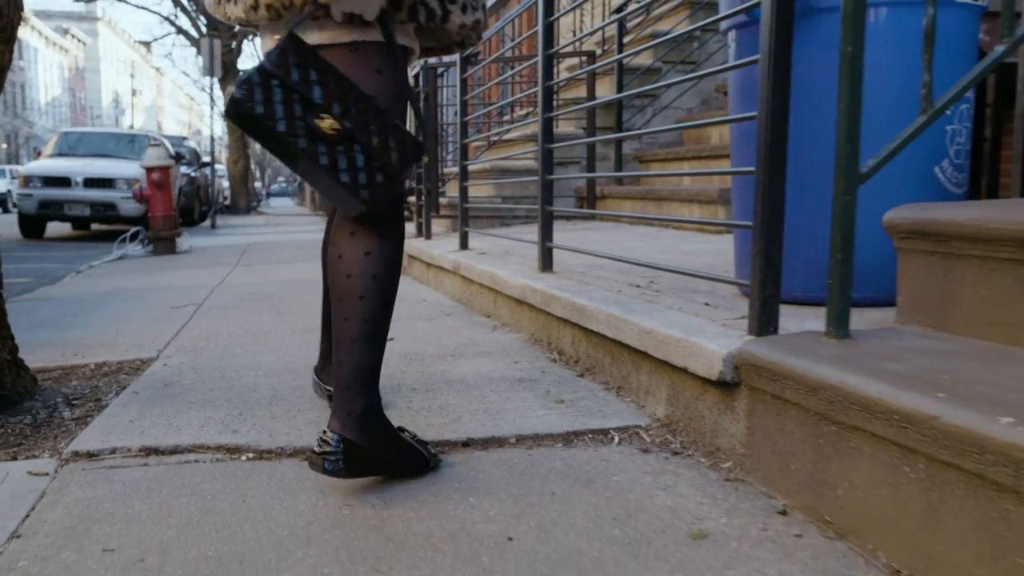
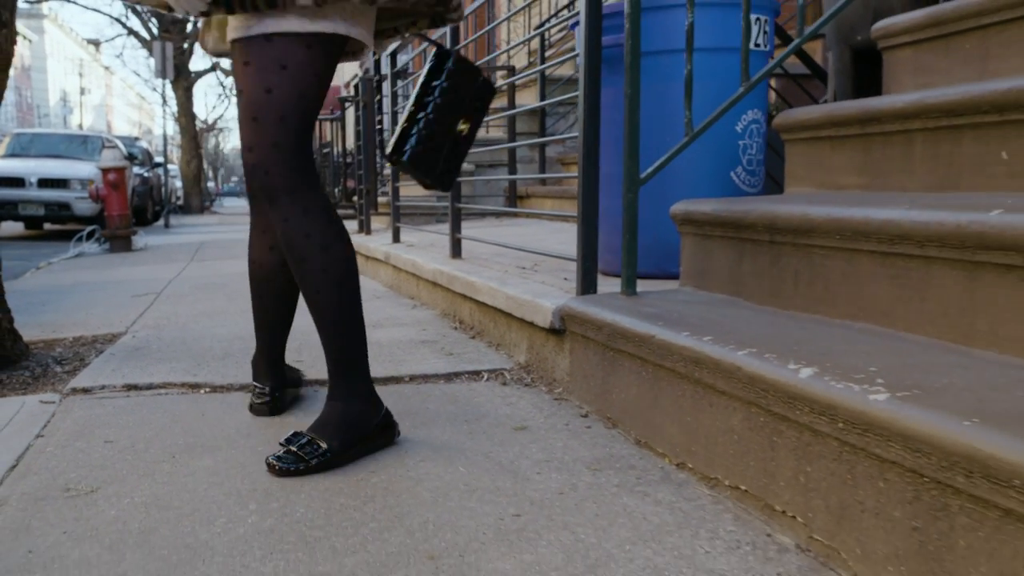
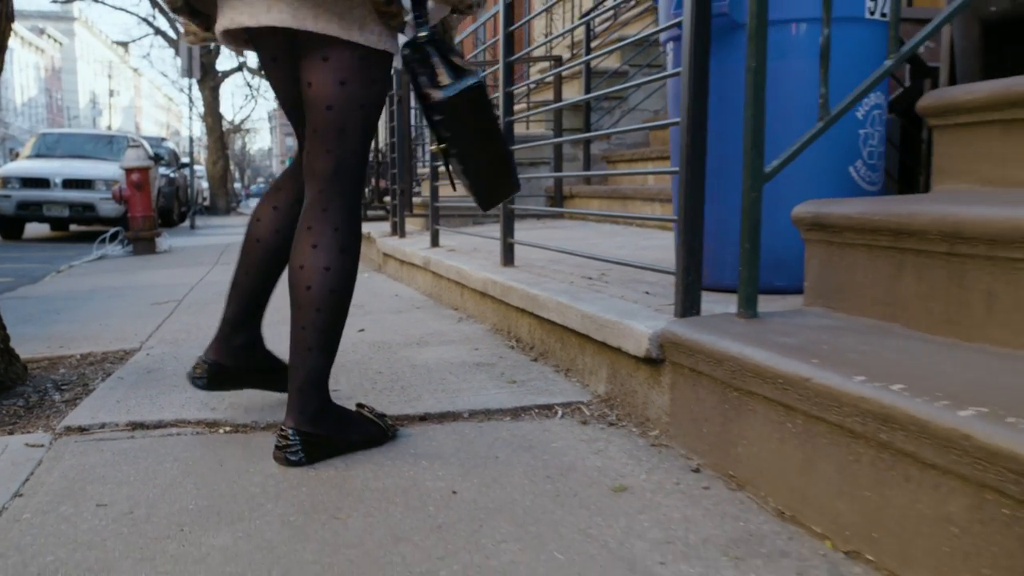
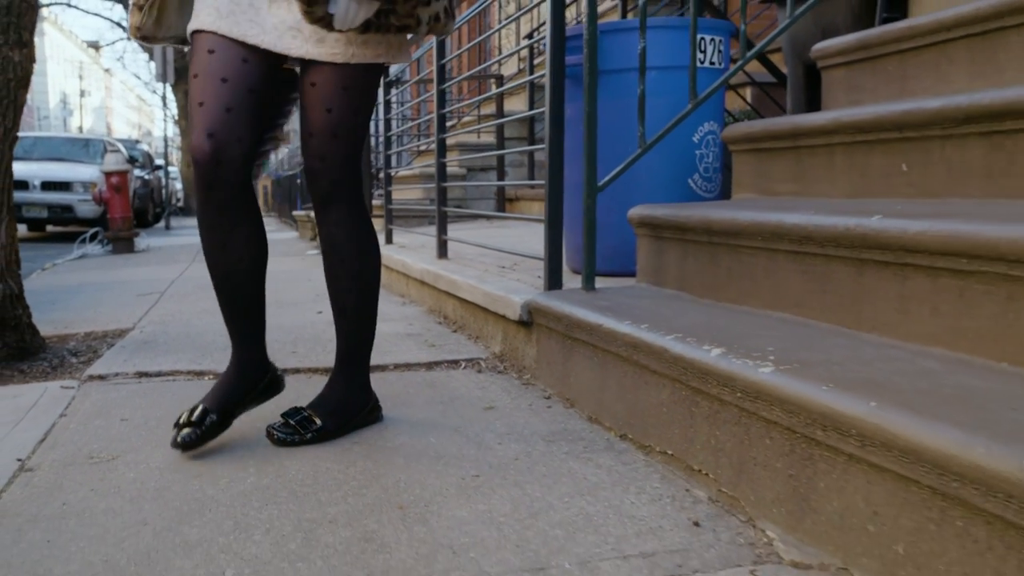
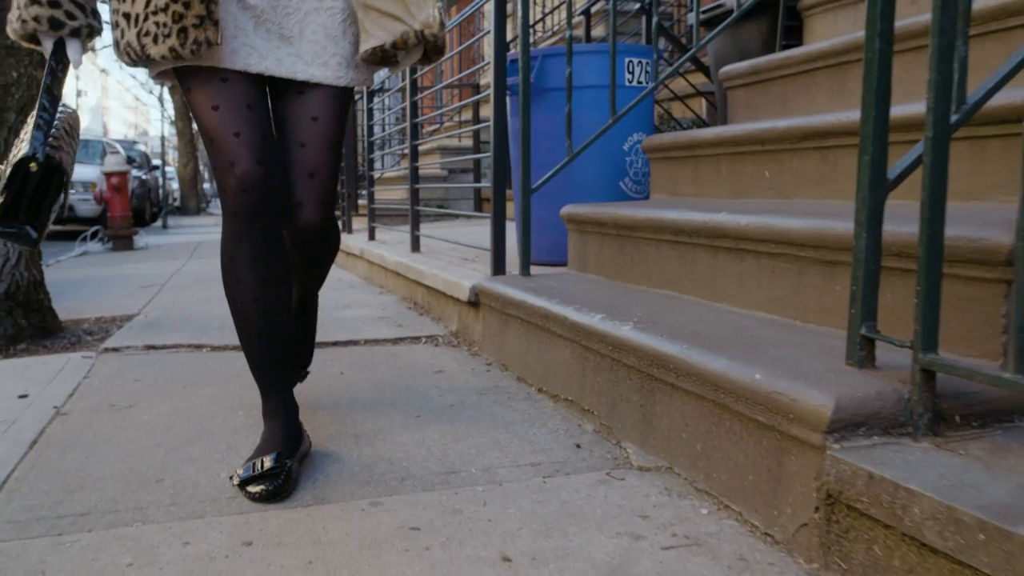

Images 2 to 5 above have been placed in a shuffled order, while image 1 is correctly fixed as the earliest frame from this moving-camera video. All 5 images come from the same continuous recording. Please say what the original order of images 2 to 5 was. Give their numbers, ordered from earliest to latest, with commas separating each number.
3, 2, 4, 5
